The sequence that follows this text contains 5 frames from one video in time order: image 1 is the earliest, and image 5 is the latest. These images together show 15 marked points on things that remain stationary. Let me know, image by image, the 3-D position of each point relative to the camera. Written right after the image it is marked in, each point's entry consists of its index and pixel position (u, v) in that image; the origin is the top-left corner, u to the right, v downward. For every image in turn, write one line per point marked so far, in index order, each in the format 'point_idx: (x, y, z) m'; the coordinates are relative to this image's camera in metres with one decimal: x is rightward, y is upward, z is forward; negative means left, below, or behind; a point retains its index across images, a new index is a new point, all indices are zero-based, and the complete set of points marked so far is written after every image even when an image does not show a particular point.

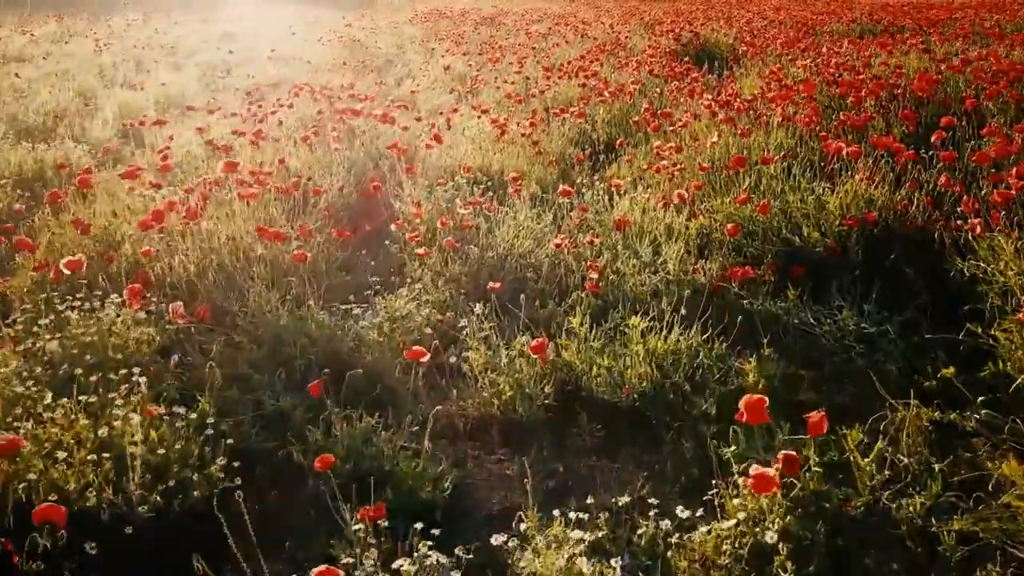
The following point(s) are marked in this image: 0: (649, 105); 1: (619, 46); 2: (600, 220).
0: (+1.1, +1.5, +6.3) m
1: (+1.3, +3.0, +9.5) m
2: (+0.4, +0.3, +3.8) m
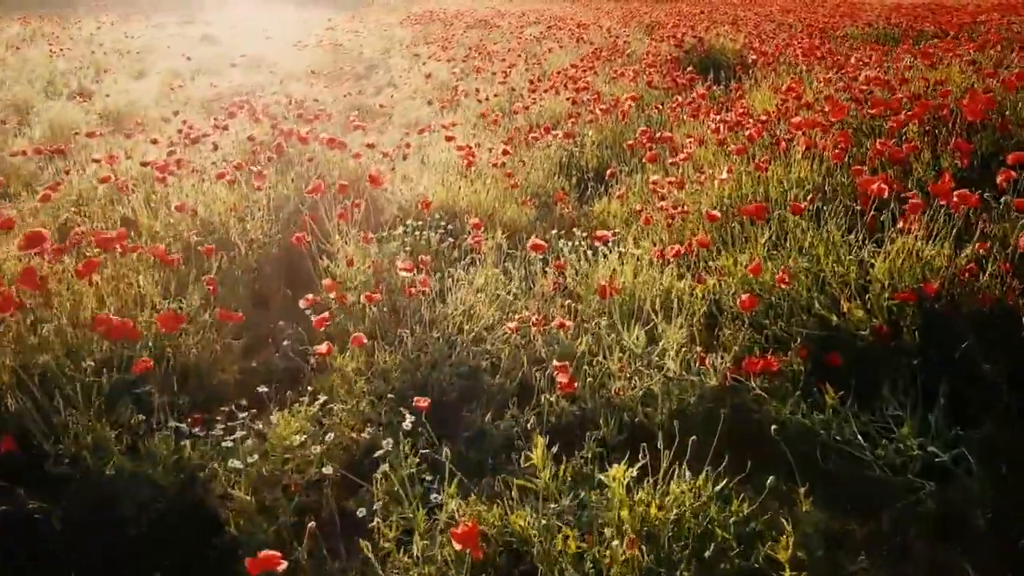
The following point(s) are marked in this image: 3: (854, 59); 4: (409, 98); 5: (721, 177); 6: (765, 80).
0: (+1.0, +1.2, +5.5) m
1: (+1.2, +2.6, +8.7) m
2: (+0.3, 0.0, +3.0) m
3: (+2.8, +1.8, +6.3) m
4: (-1.1, +2.1, +8.6) m
5: (+1.0, +0.5, +3.7) m
6: (+2.1, +1.7, +6.4) m
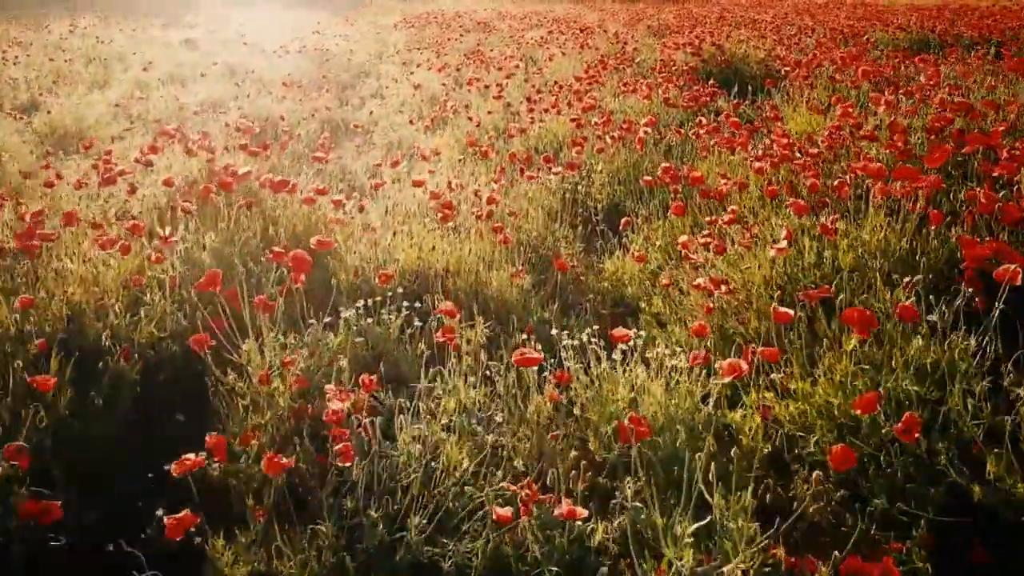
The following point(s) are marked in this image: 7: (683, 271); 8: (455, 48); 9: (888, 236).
0: (+0.9, +0.8, +4.6) m
1: (+1.2, +2.3, +7.8) m
2: (+0.2, -0.3, +2.1) m
3: (+2.7, +1.5, +5.3) m
4: (-1.2, +1.7, +7.7) m
5: (+0.9, +0.2, +2.8) m
6: (+2.1, +1.3, +5.5) m
7: (+0.7, +0.1, +2.9) m
8: (-0.9, +3.6, +11.7) m
9: (+1.3, +0.2, +2.8) m
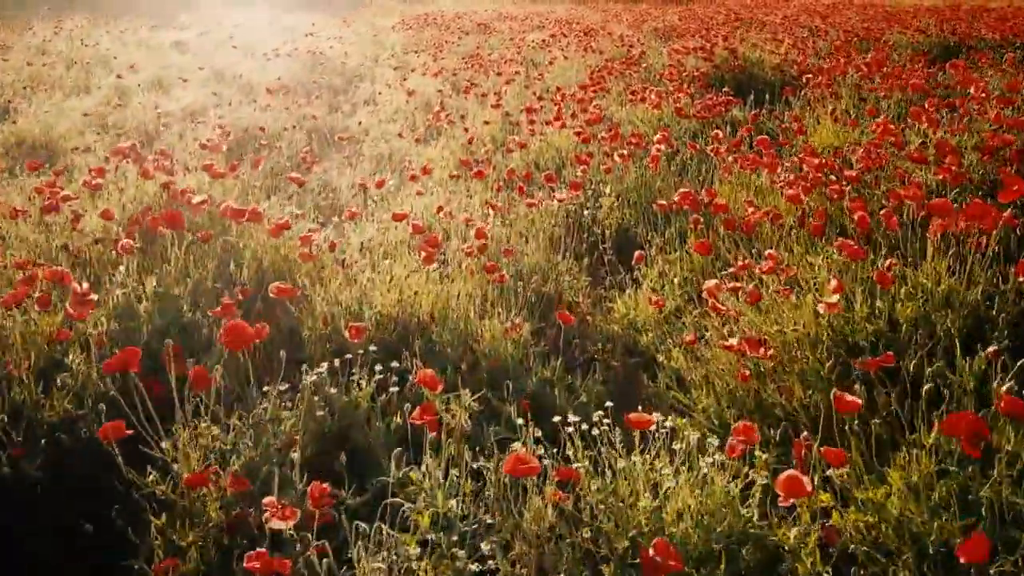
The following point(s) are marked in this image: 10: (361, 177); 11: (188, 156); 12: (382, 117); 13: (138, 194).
0: (+0.9, +0.6, +4.2) m
1: (+1.1, +2.1, +7.3) m
2: (+0.2, -0.5, +1.7) m
3: (+2.7, +1.3, +4.9) m
4: (-1.2, +1.6, +7.3) m
5: (+0.9, 0.0, +2.3) m
6: (+2.0, +1.2, +5.1) m
7: (+0.6, -0.1, +2.5) m
8: (-0.9, +3.4, +11.3) m
9: (+1.3, 0.0, +2.3) m
10: (-1.0, +0.8, +5.4) m
11: (-1.7, +0.7, +4.1) m
12: (-1.3, +1.6, +7.4) m
13: (-1.7, +0.4, +3.3) m
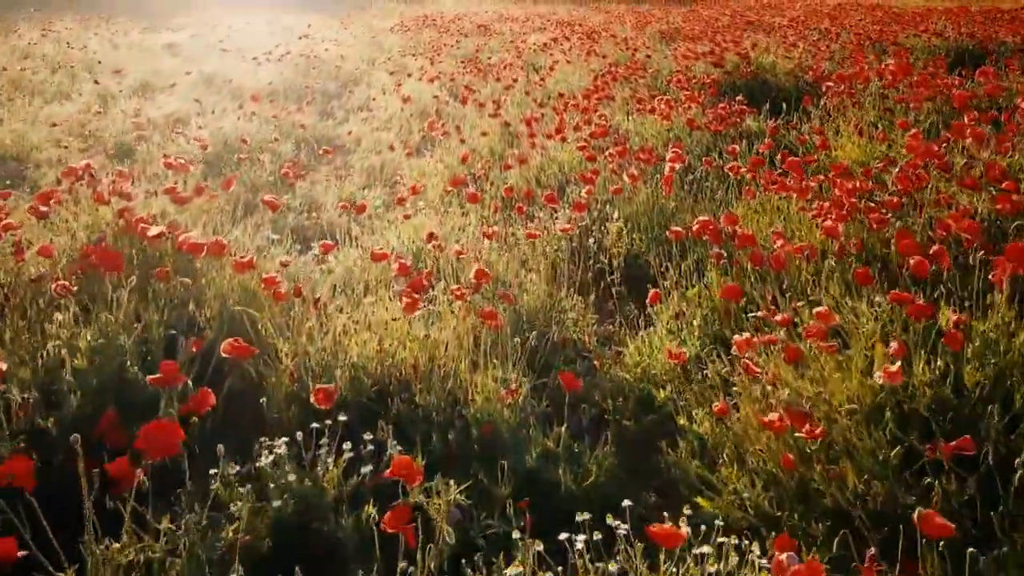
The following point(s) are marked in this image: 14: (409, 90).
0: (+0.9, +0.5, +3.8) m
1: (+1.1, +1.9, +7.0) m
2: (+0.2, -0.7, +1.3) m
3: (+2.7, +1.1, +4.5) m
4: (-1.2, +1.4, +6.9) m
5: (+0.9, -0.2, +2.0) m
6: (+2.0, +1.0, +4.7) m
7: (+0.6, -0.2, +2.1) m
8: (-0.9, +3.3, +10.9) m
9: (+1.3, -0.1, +1.9) m
10: (-1.0, +0.6, +5.0) m
11: (-1.7, +0.5, +3.7) m
12: (-1.3, +1.5, +7.0) m
13: (-1.7, +0.2, +2.9) m
14: (-1.1, +2.1, +8.2) m
